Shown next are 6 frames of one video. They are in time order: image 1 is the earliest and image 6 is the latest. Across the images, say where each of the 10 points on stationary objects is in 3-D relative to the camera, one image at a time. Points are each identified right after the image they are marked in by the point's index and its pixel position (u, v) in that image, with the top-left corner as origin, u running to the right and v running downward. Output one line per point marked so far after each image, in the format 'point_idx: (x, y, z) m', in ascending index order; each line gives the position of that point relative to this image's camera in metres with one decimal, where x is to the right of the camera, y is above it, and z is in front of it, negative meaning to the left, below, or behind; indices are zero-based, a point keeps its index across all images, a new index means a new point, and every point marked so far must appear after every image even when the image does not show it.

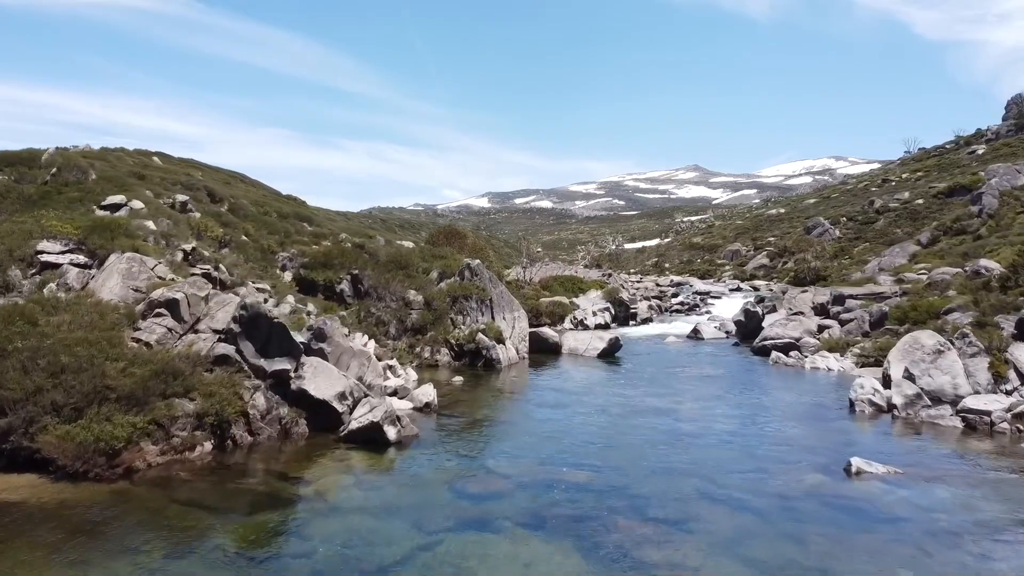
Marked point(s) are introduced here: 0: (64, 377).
0: (-7.5, -1.5, +12.7) m
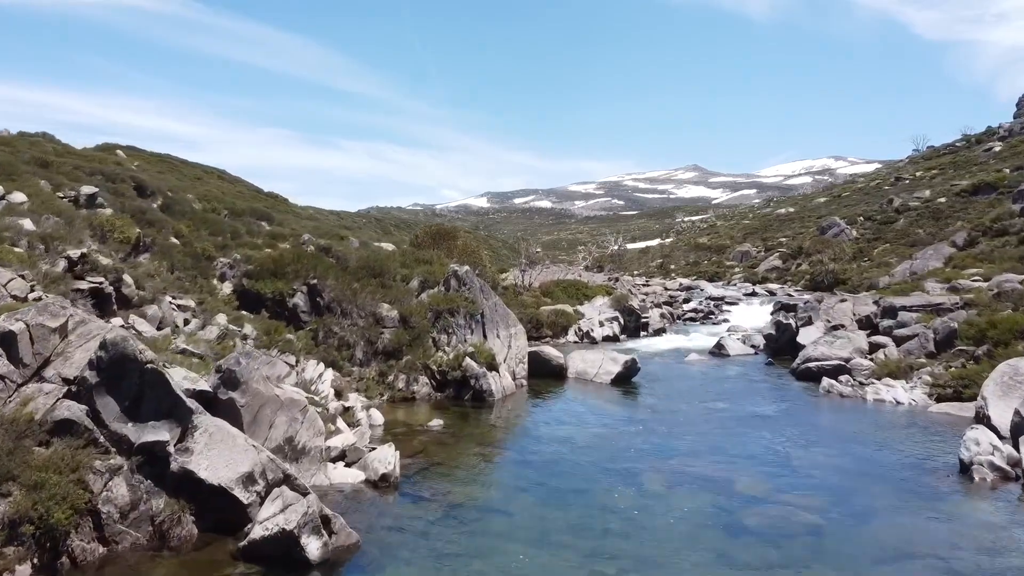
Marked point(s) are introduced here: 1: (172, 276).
0: (-7.6, -1.9, +7.8) m
1: (-8.1, +0.3, +18.2) m
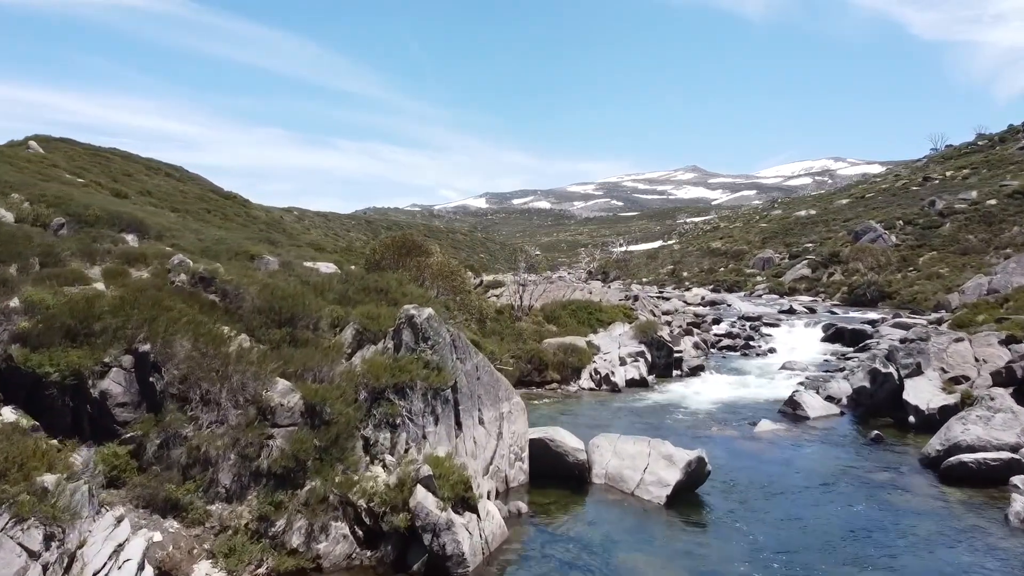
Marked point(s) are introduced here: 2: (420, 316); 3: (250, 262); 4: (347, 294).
0: (-7.8, -3.0, -1.2) m
1: (-8.3, -0.8, +9.1) m
2: (-1.8, -0.5, +15.3) m
3: (-6.3, +0.6, +18.5) m
4: (-3.9, -0.2, +18.4) m
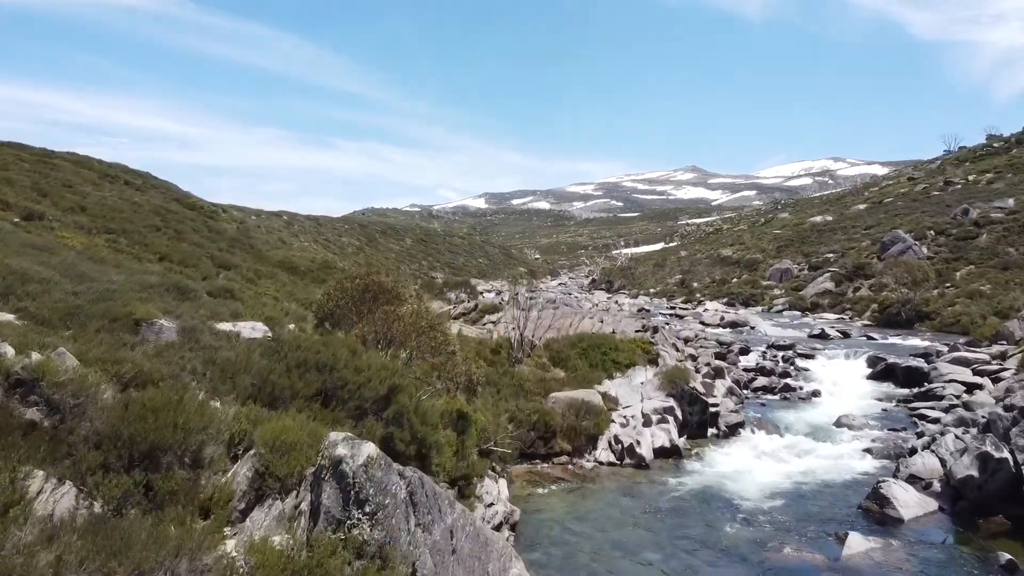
0: (-7.8, -4.3, -6.8) m
1: (-8.3, -2.2, +3.5) m
2: (-1.8, -1.9, +9.7) m
3: (-6.4, -0.8, +12.9) m
4: (-4.0, -1.6, +12.7) m
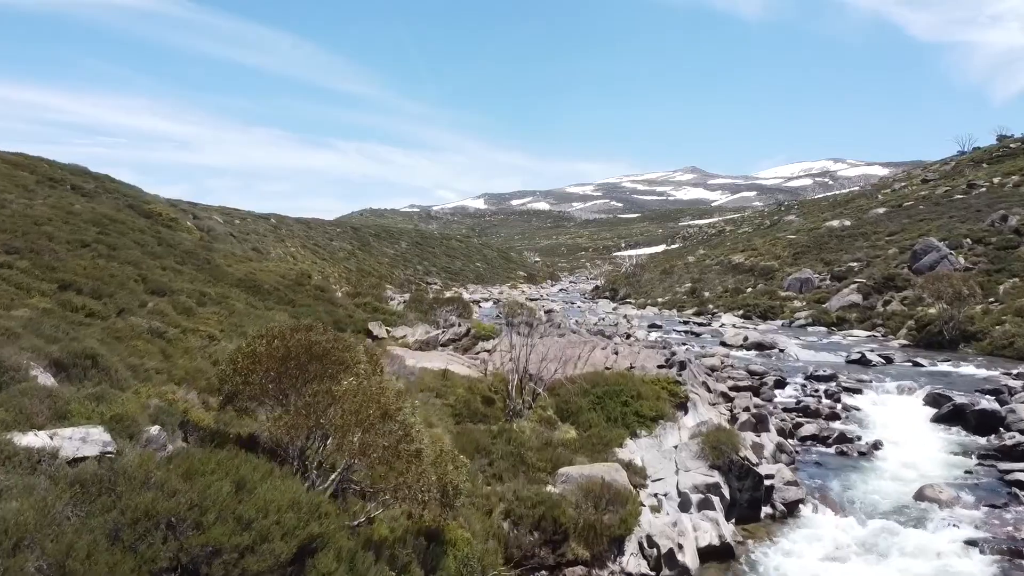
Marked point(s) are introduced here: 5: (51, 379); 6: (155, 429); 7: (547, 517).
0: (-7.9, -5.4, -12.5) m
1: (-8.4, -3.2, -2.2) m
2: (-1.9, -3.0, +4.0) m
3: (-6.4, -1.9, +7.2) m
4: (-4.0, -2.6, +7.1) m
5: (-6.8, -1.3, +11.7) m
6: (-4.6, -1.9, +10.4) m
7: (+0.7, -5.0, +16.6) m
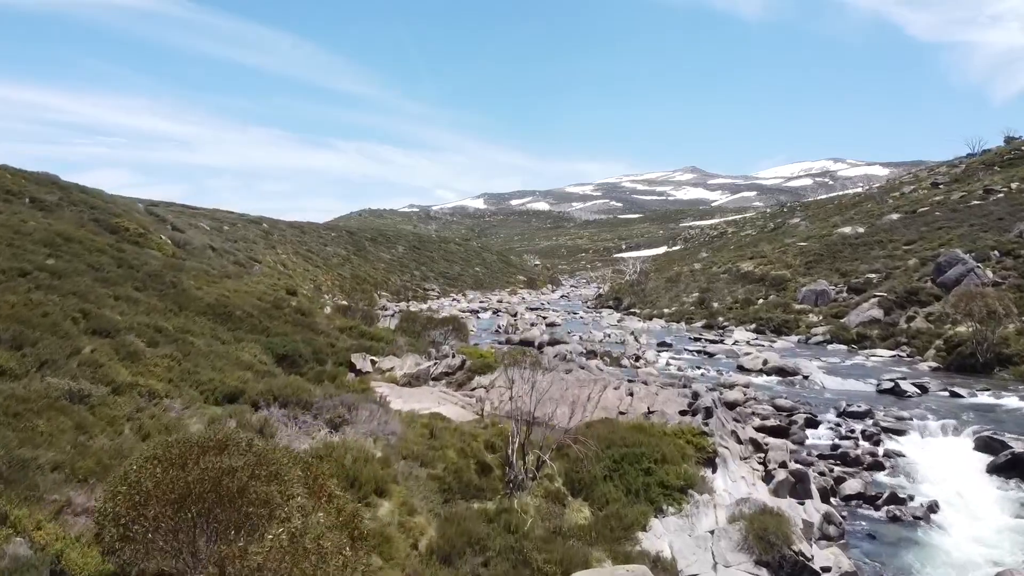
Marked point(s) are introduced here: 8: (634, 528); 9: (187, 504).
0: (-7.8, -6.5, -16.2) m
1: (-8.4, -4.3, -5.8) m
2: (-1.9, -4.1, +0.4) m
3: (-6.4, -3.0, +3.5) m
4: (-4.0, -3.8, +3.4) m
5: (-6.8, -2.5, +8.1) m
6: (-4.6, -3.1, +6.7) m
7: (+0.7, -6.1, +12.9) m
8: (+2.7, -5.6, +17.5) m
9: (-3.5, -2.3, +9.2) m
